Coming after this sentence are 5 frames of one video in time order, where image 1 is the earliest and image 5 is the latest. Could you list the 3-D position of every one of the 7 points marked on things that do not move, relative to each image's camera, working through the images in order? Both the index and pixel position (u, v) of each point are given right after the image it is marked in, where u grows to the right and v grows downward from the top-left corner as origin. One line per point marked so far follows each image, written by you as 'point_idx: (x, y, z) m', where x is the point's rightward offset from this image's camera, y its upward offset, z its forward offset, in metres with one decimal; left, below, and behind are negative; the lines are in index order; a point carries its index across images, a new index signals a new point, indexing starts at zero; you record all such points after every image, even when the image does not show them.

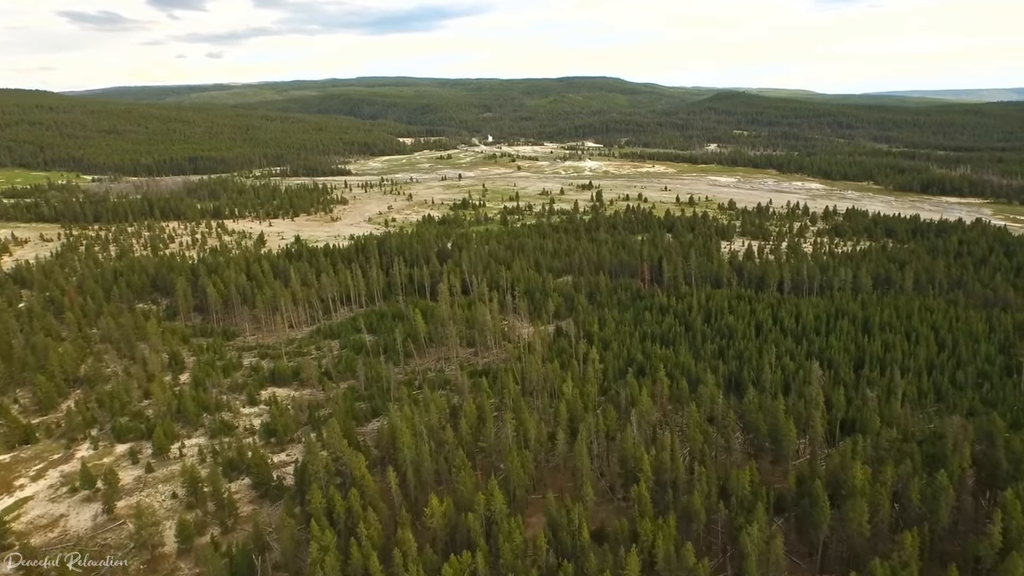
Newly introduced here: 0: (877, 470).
0: (+10.5, -5.2, +19.8) m
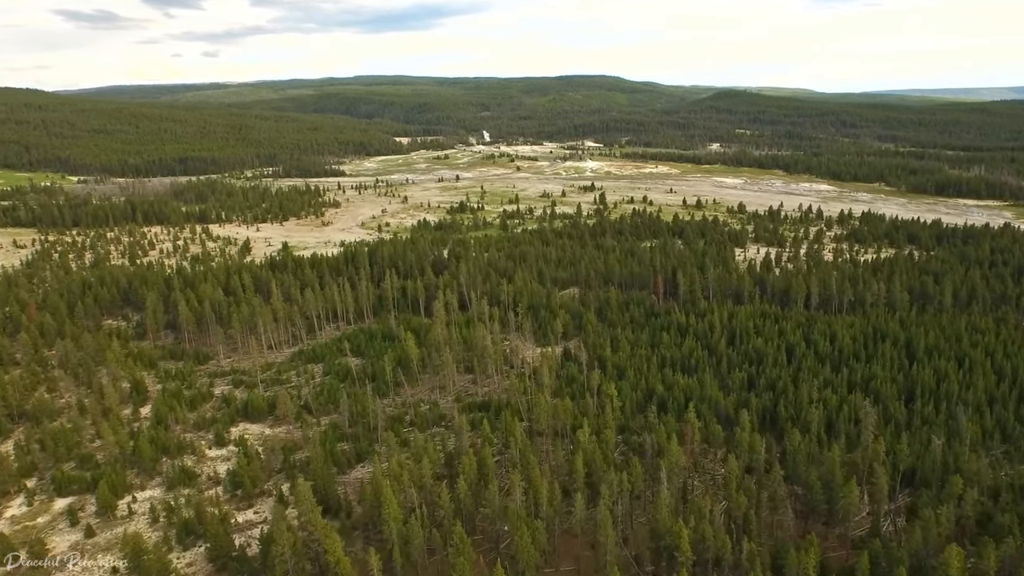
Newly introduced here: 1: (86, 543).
0: (+10.7, -6.1, +16.3) m
1: (-12.1, -7.2, +19.6) m
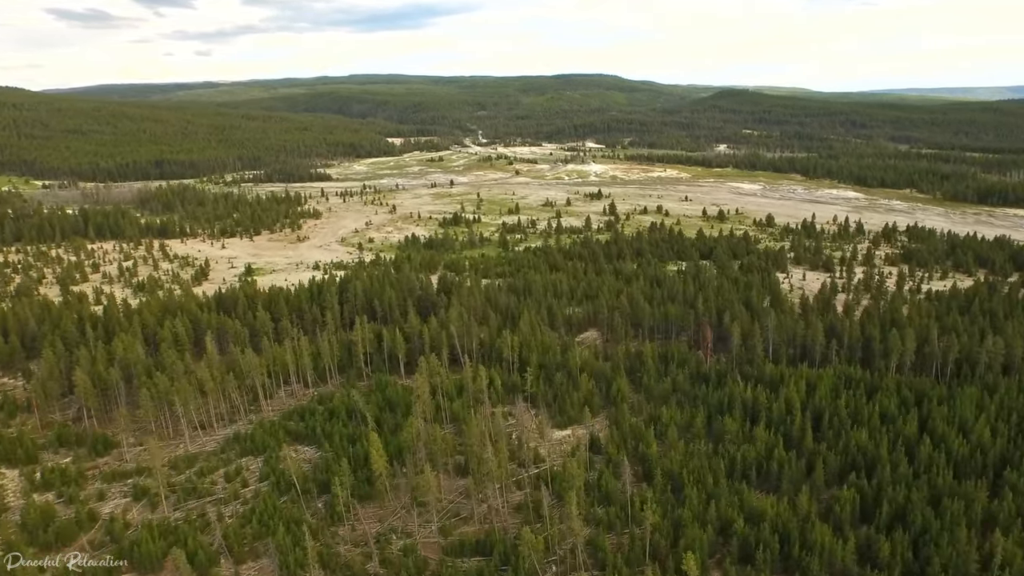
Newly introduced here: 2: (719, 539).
0: (+11.1, -8.5, +7.6) m
1: (-11.7, -9.6, +10.8) m
2: (+5.6, -6.7, +18.5) m
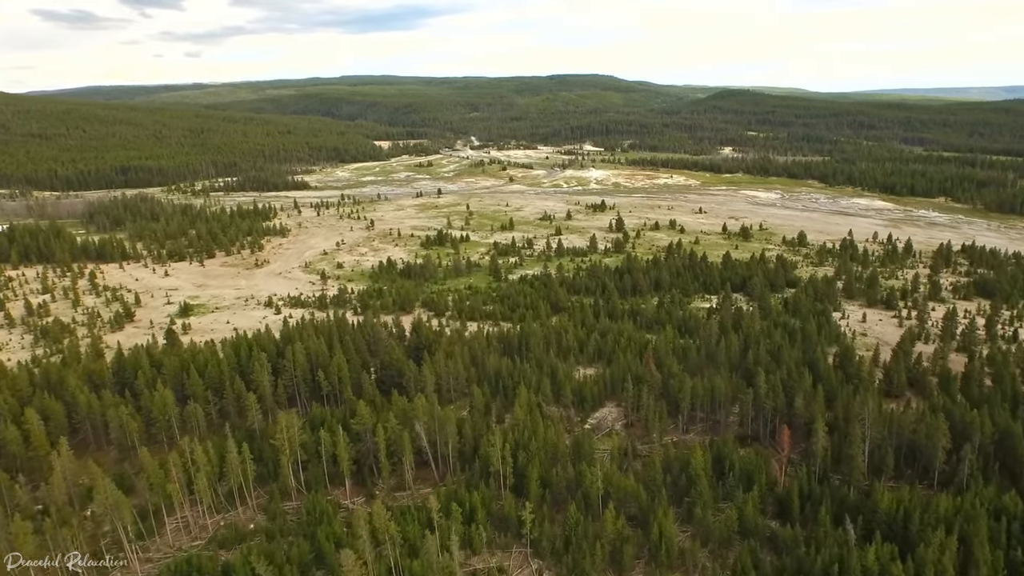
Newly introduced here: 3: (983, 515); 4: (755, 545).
0: (+11.0, -10.9, -1.7) m
1: (-11.8, -12.2, +1.4) m
2: (+5.4, -9.2, +9.2) m
3: (+12.4, -5.9, +18.1) m
4: (+6.4, -6.6, +18.3) m
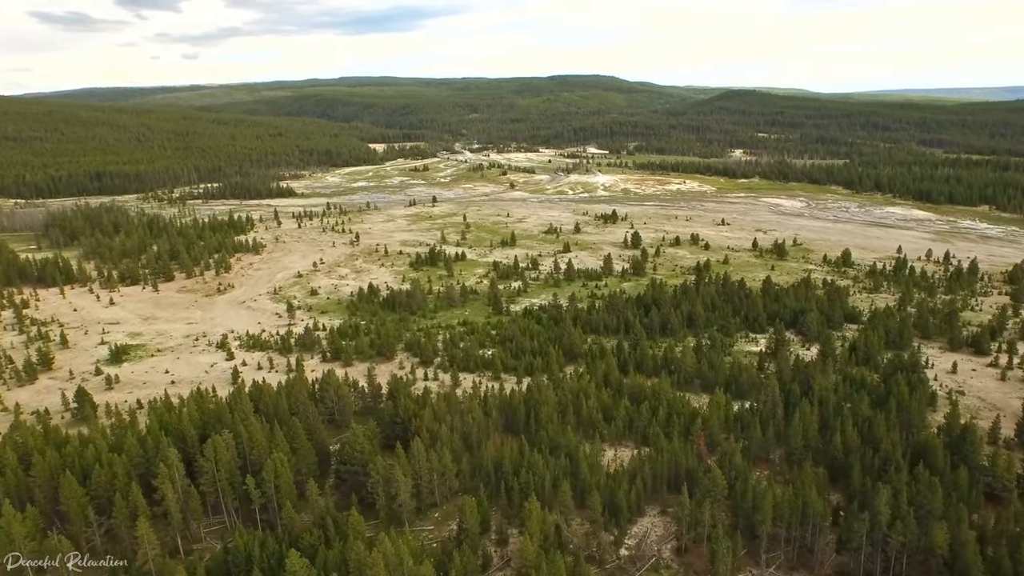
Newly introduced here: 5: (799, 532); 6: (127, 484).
0: (+11.2, -12.8, -9.5) m
1: (-11.6, -14.1, -6.4) m
2: (+5.6, -11.1, +1.4) m
3: (+12.6, -7.8, +10.3) m
4: (+6.6, -8.5, +10.5) m
5: (+7.9, -6.5, +18.8) m
6: (-11.0, -5.6, +19.6) m
